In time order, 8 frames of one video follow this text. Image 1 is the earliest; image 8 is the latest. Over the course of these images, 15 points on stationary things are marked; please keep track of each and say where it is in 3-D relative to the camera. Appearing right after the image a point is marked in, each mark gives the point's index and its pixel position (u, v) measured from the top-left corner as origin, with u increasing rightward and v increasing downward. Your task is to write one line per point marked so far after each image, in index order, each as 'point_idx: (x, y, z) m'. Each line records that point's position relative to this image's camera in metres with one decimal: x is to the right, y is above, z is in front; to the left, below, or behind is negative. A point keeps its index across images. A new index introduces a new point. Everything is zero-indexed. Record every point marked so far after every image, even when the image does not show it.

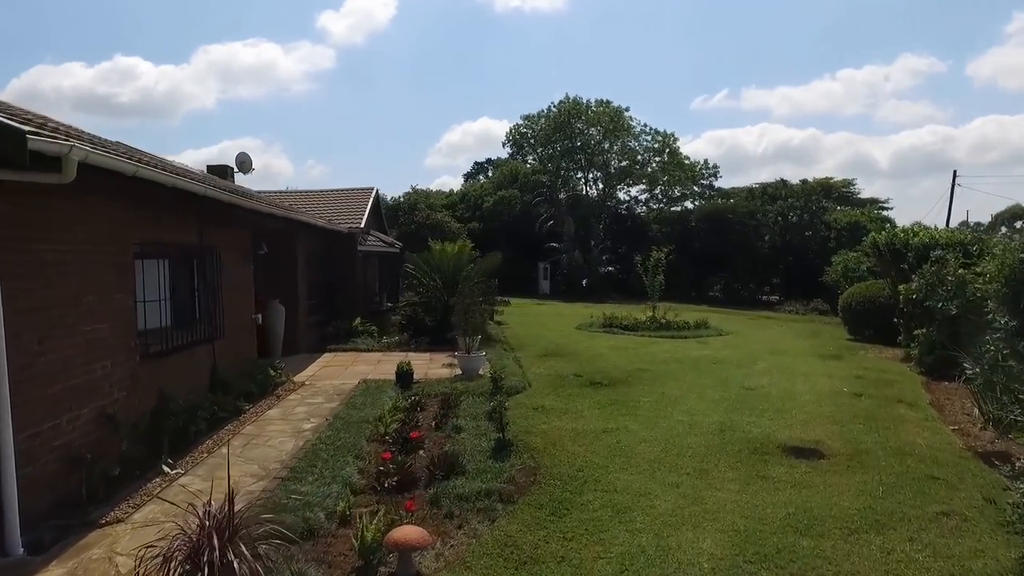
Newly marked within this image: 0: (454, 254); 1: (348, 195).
0: (-1.2, +0.8, +13.4) m
1: (-4.2, +2.3, +16.1) m
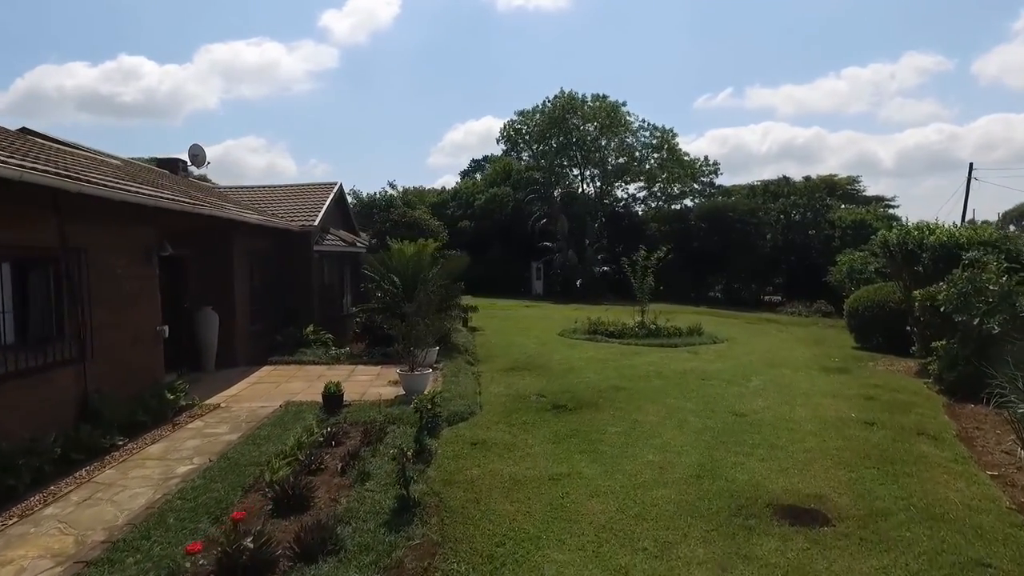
0: (-1.9, +0.7, +12.0) m
1: (-4.8, +2.2, +14.8) m
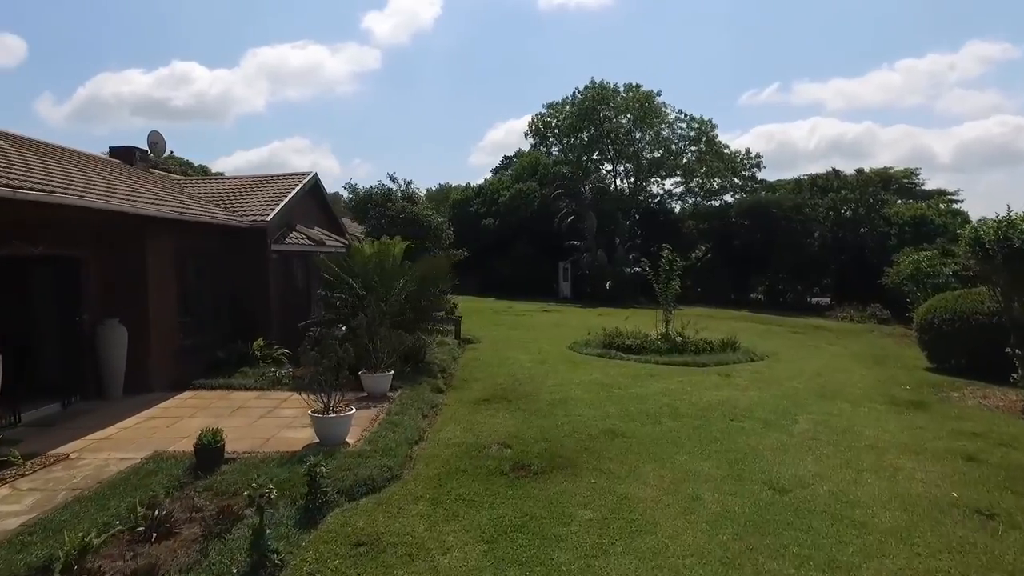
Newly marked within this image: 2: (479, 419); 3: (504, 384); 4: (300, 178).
0: (-2.1, +0.6, +9.9) m
1: (-4.8, +2.1, +12.8) m
2: (-0.4, -1.5, +7.4) m
3: (-0.1, -1.4, +9.5) m
4: (-4.4, +2.3, +13.1) m
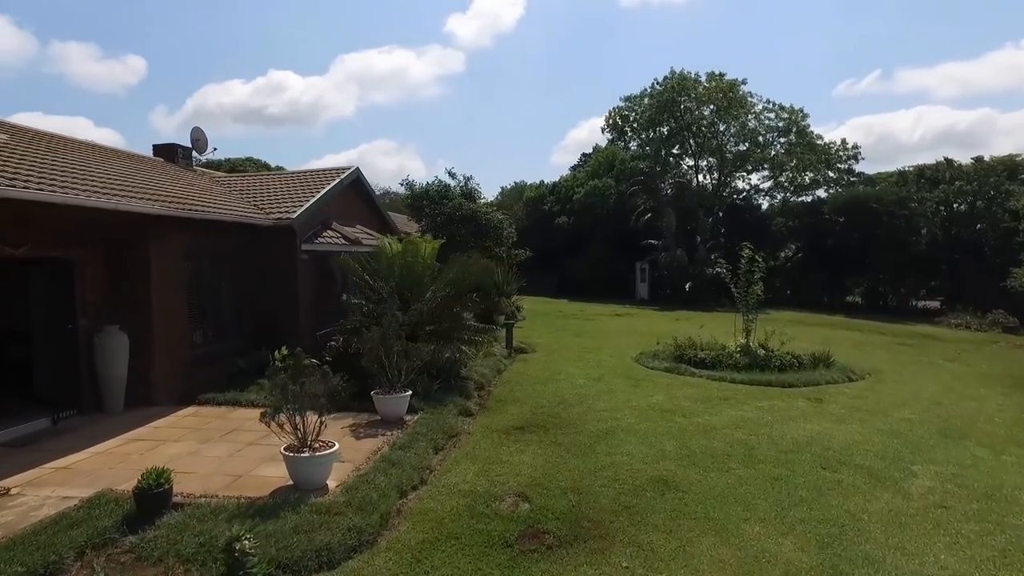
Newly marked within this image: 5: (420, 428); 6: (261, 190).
0: (-1.5, +0.5, +8.8) m
1: (-3.8, +2.1, +12.0) m
2: (-0.1, -1.6, +6.1) m
3: (+0.4, -1.5, +8.1) m
4: (-3.3, +2.3, +12.2) m
5: (-1.0, -1.5, +6.7) m
6: (-4.6, +1.8, +11.6) m
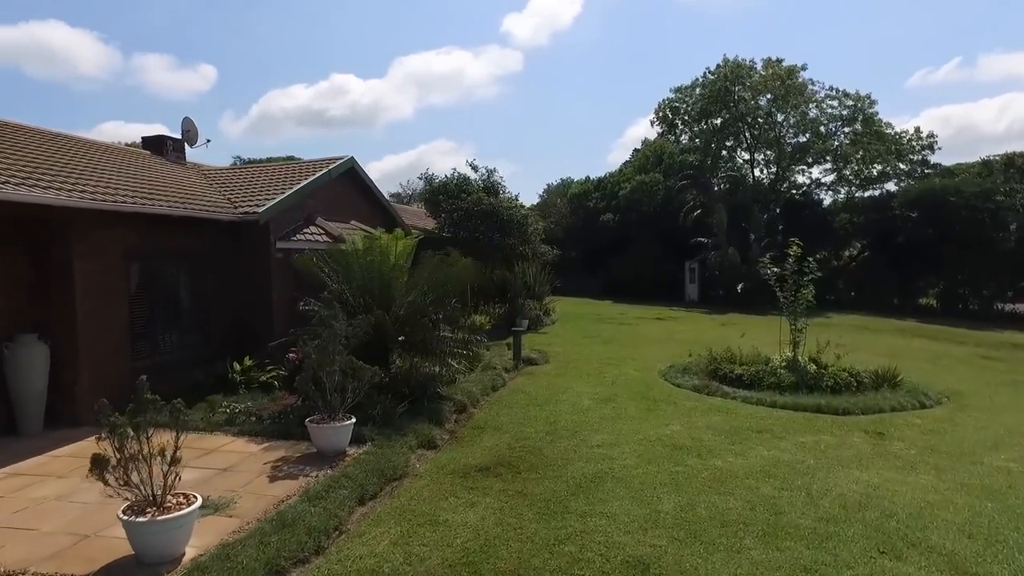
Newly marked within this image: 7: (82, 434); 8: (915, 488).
0: (-1.6, +0.5, +7.5) m
1: (-3.6, +2.1, +10.9) m
2: (-0.5, -1.7, +4.7) m
3: (+0.2, -1.6, +6.6) m
4: (-3.2, +2.2, +11.1) m
5: (-1.4, -1.5, +5.4) m
6: (-4.5, +1.8, +10.6) m
7: (-4.6, -1.6, +6.8) m
8: (+3.3, -1.6, +5.2) m
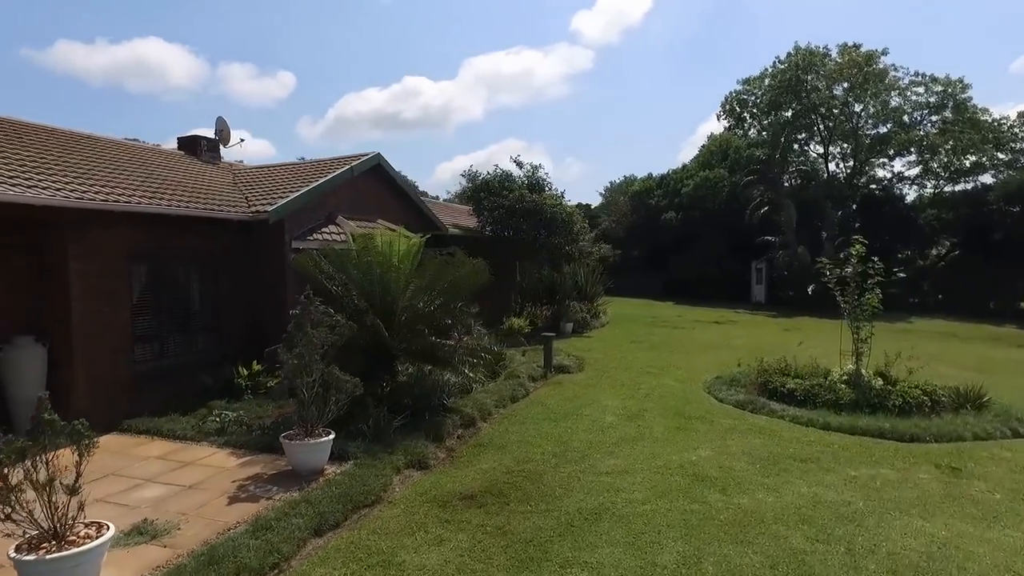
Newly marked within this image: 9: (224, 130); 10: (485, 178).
0: (-1.5, +0.4, +7.0) m
1: (-3.1, +2.0, +10.6) m
2: (-0.7, -1.7, +4.1) m
3: (+0.2, -1.6, +5.9) m
4: (-2.6, +2.2, +10.7) m
5: (-1.5, -1.6, +4.9) m
6: (-4.0, +1.8, +10.4) m
7: (-4.6, -1.6, +6.6) m
8: (+3.1, -1.7, +4.2) m
9: (-5.5, +3.1, +12.1) m
10: (-0.7, +2.8, +16.3) m
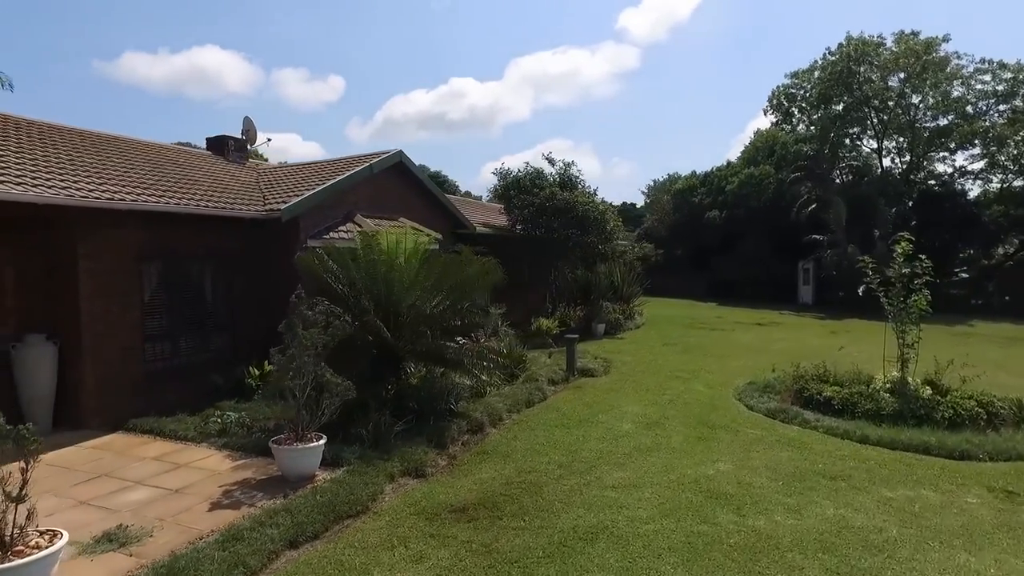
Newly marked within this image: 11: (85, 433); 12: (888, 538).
0: (-1.4, +0.4, +6.8) m
1: (-2.7, +2.1, +10.5) m
2: (-0.8, -1.7, +3.8) m
3: (+0.2, -1.6, +5.6) m
4: (-2.3, +2.2, +10.5) m
5: (-1.5, -1.6, +4.6) m
6: (-3.6, +1.8, +10.3) m
7: (-4.5, -1.6, +6.6) m
8: (+3.0, -1.7, +3.6) m
9: (-5.0, +3.1, +12.1) m
10: (+0.1, +2.8, +16.0) m
11: (-4.5, -1.5, +6.7) m
12: (+2.5, -1.7, +4.3) m
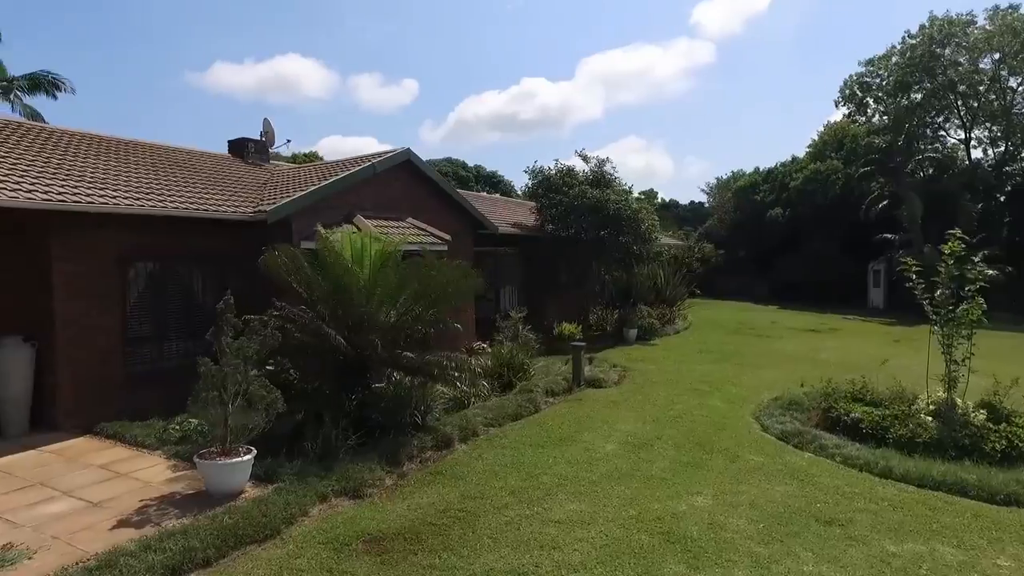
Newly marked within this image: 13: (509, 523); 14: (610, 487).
0: (-1.7, +0.4, +6.4) m
1: (-2.6, +2.0, +10.2) m
2: (-1.5, -1.7, +3.4) m
3: (-0.2, -1.6, +5.0) m
4: (-2.1, +2.2, +10.2) m
5: (-2.0, -1.6, +4.3) m
6: (-3.5, +1.8, +10.2) m
7: (-4.8, -1.6, +6.6) m
8: (+2.4, -1.8, +2.8) m
9: (-4.6, +3.1, +12.1) m
10: (+0.9, +2.8, +15.3) m
11: (-4.8, -1.5, +6.7) m
12: (+2.0, -1.7, +3.5) m
13: (0.0, -1.7, +4.5) m
14: (+0.8, -1.6, +5.2) m
